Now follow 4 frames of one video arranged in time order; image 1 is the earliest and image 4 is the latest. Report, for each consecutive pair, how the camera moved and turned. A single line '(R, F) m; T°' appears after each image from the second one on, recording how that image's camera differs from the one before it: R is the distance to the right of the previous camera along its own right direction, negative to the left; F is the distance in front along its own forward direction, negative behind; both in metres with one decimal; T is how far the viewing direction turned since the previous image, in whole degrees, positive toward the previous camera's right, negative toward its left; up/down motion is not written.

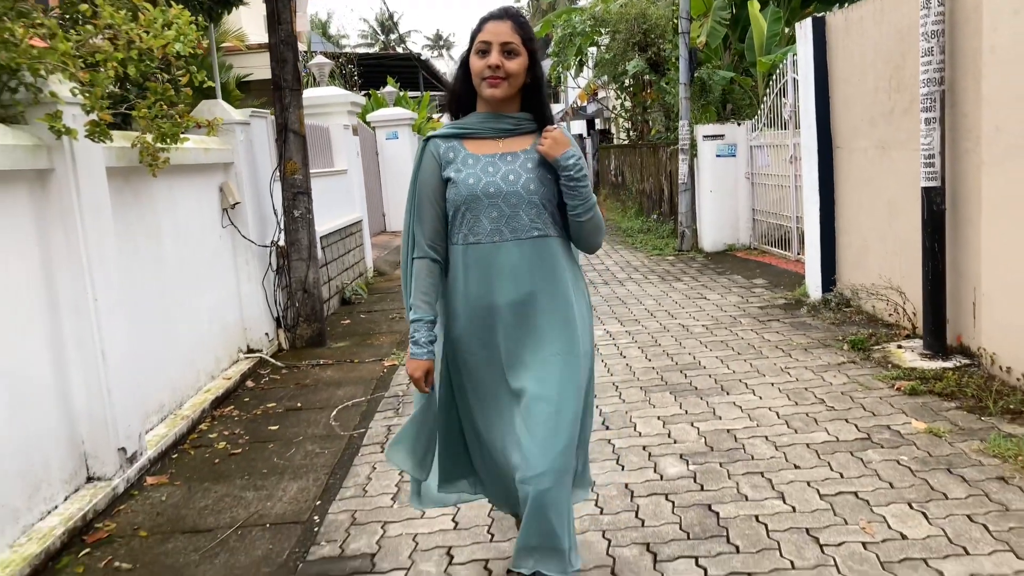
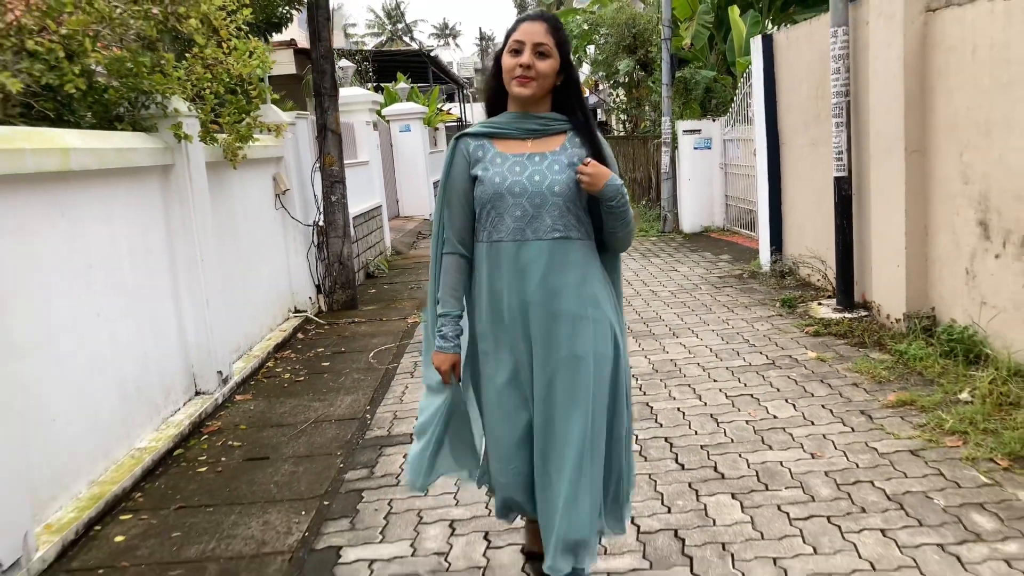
(0.0, -1.2) m; 0°
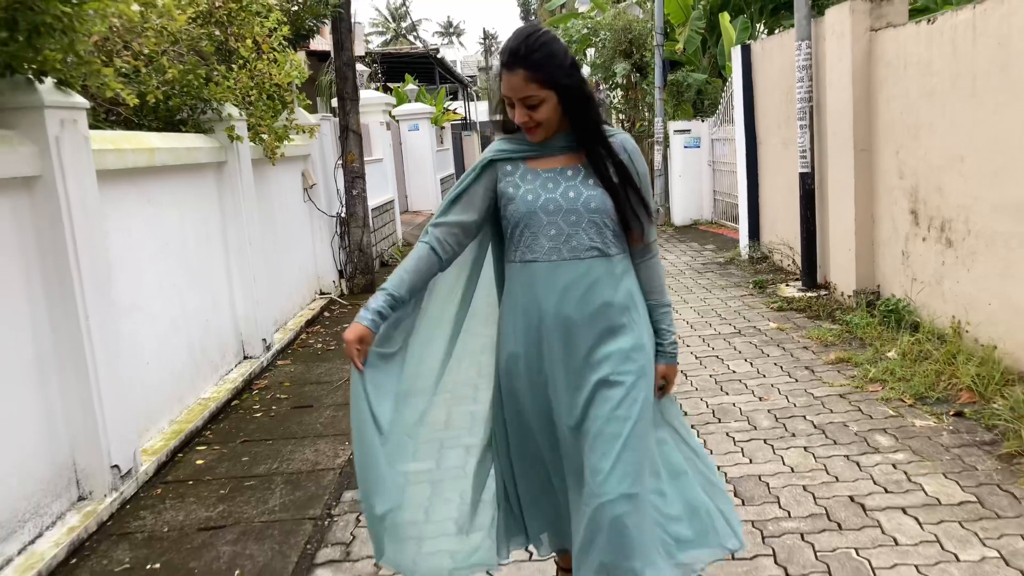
(0.0, -0.8) m; 0°
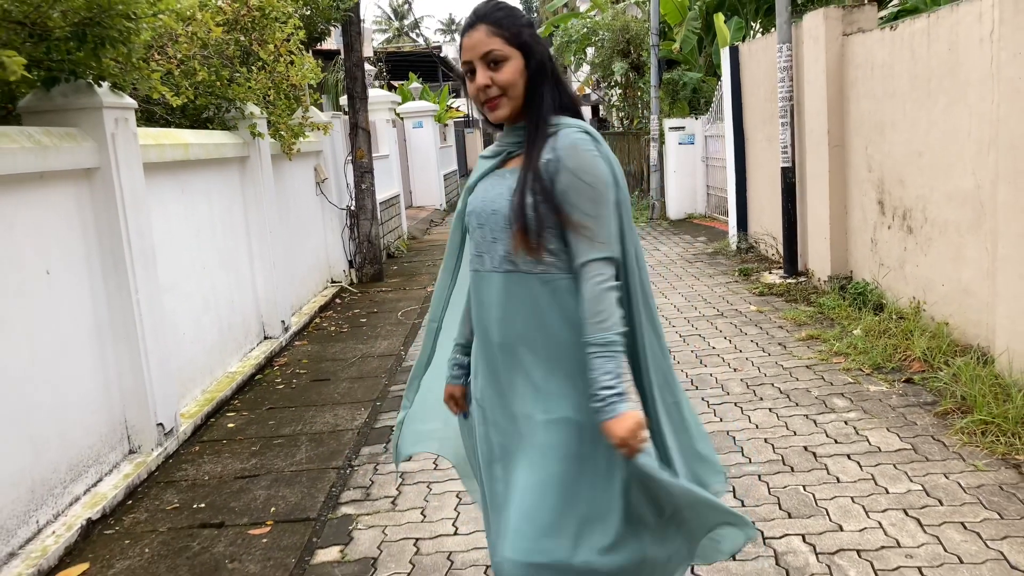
(0.0, -0.5) m; 0°
